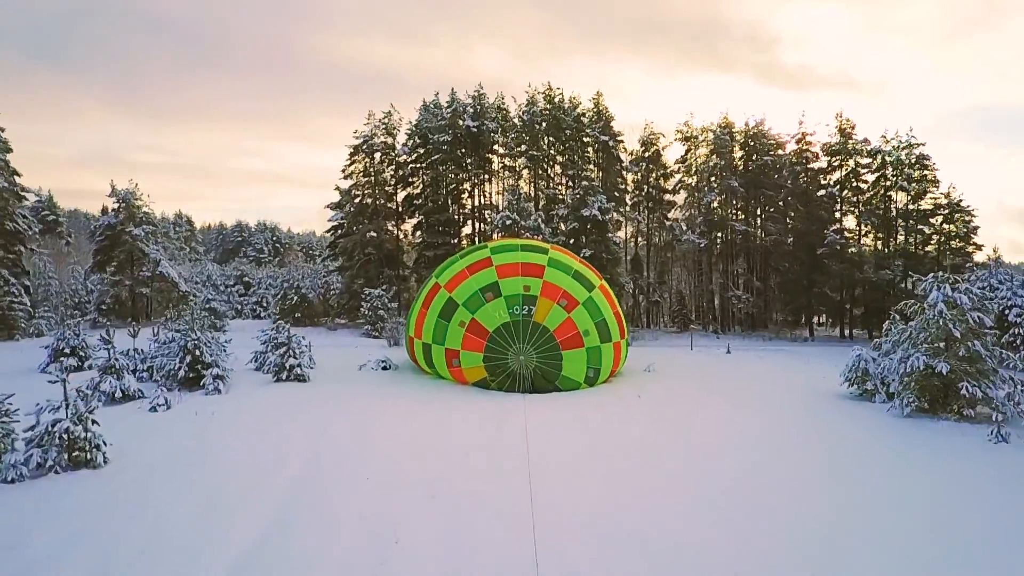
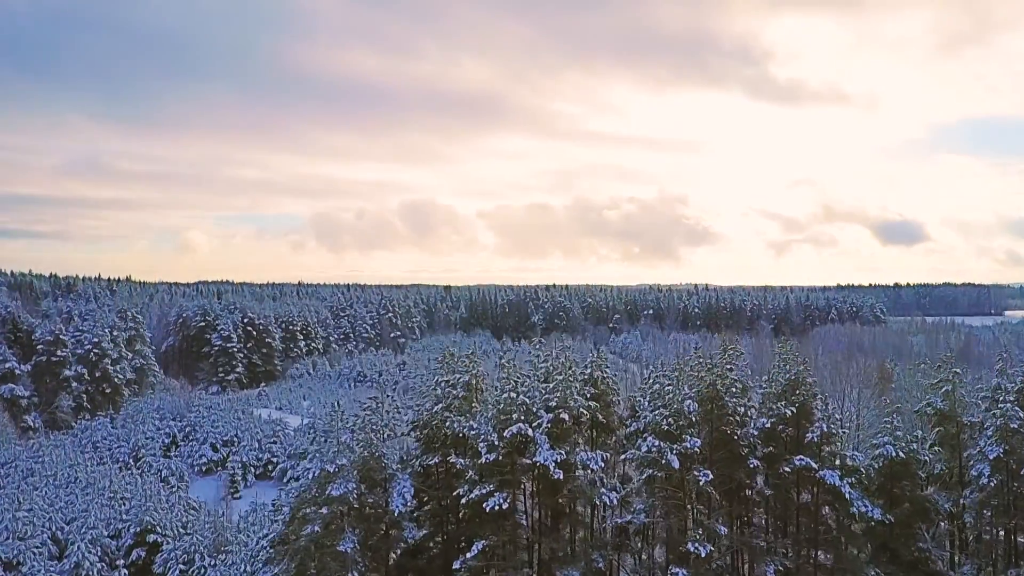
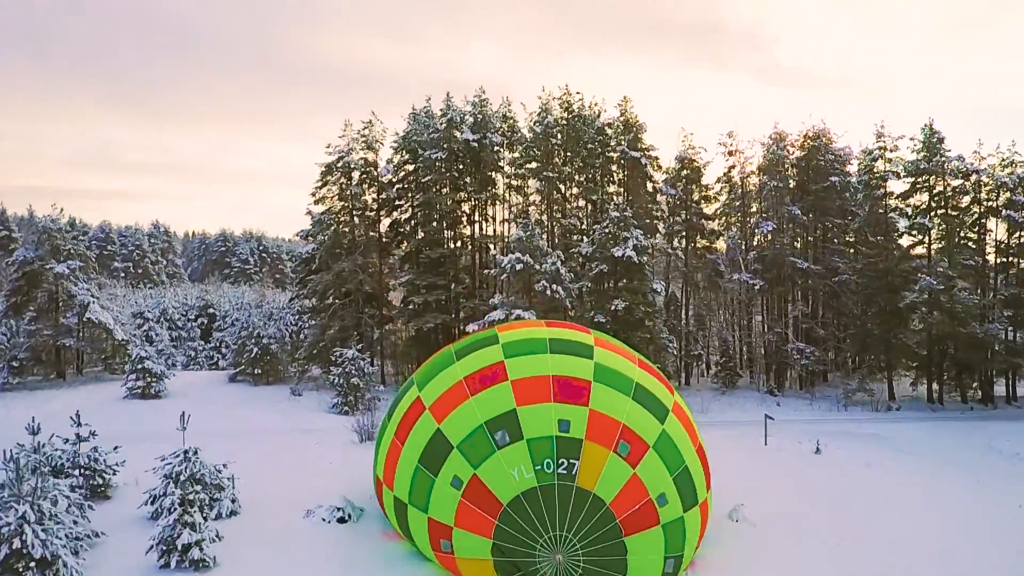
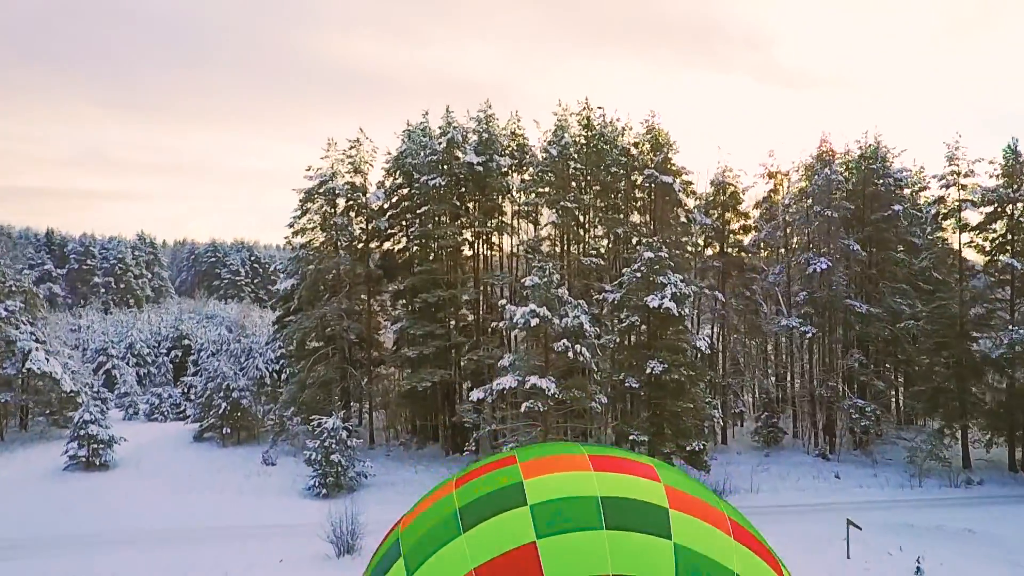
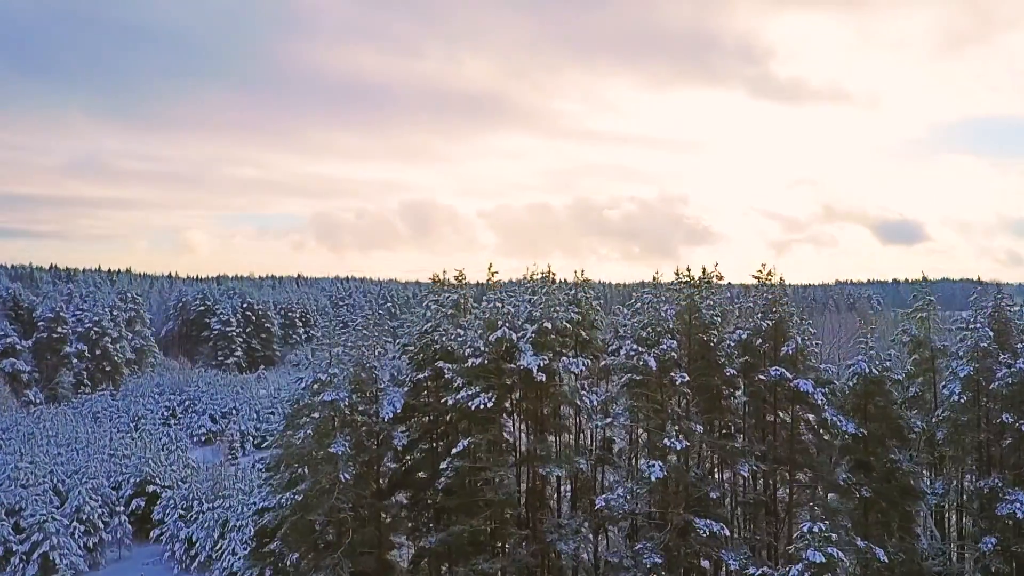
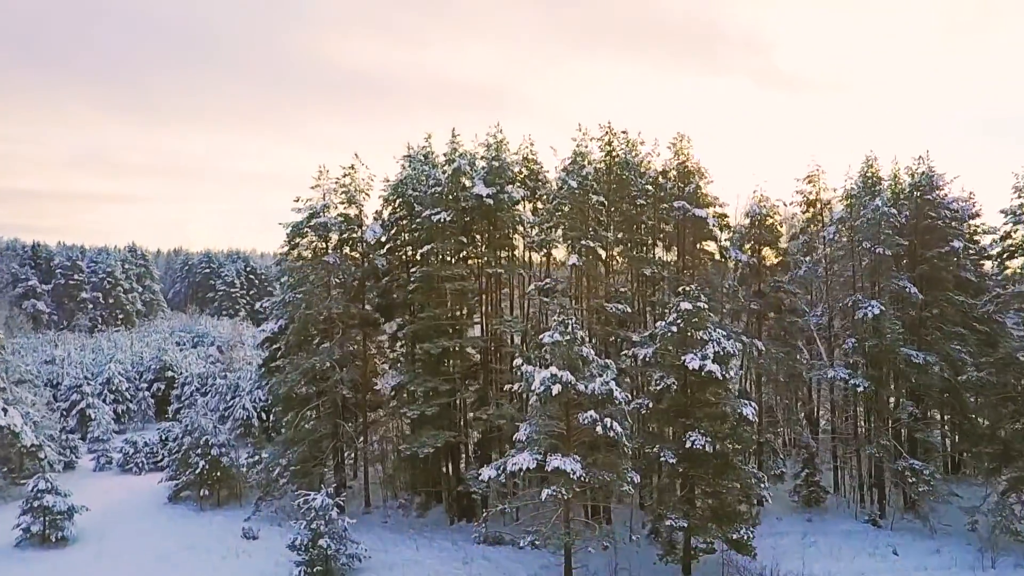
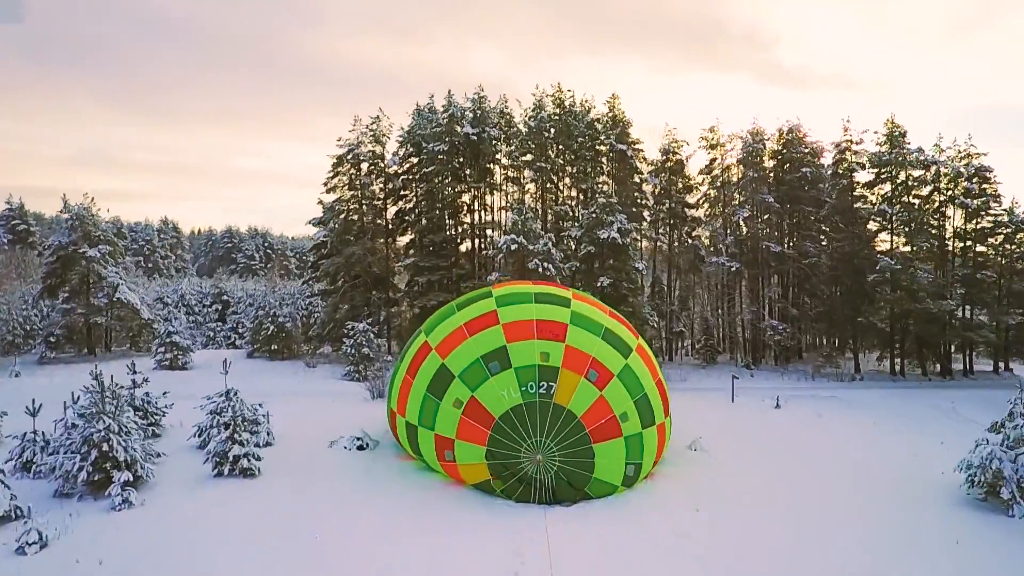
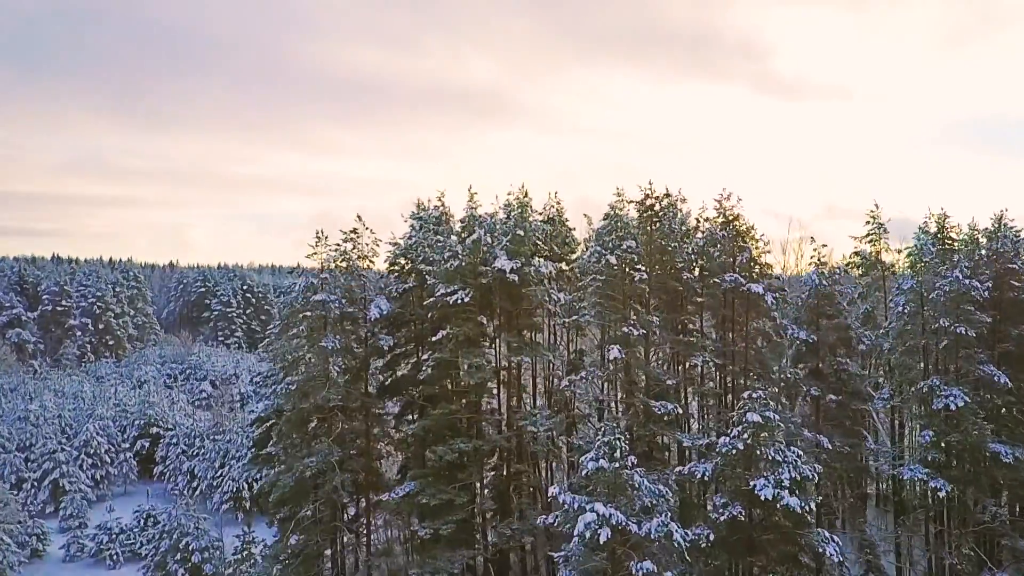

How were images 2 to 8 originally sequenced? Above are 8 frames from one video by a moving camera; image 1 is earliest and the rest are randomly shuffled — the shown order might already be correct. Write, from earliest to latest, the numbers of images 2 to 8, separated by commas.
7, 3, 4, 6, 8, 5, 2
